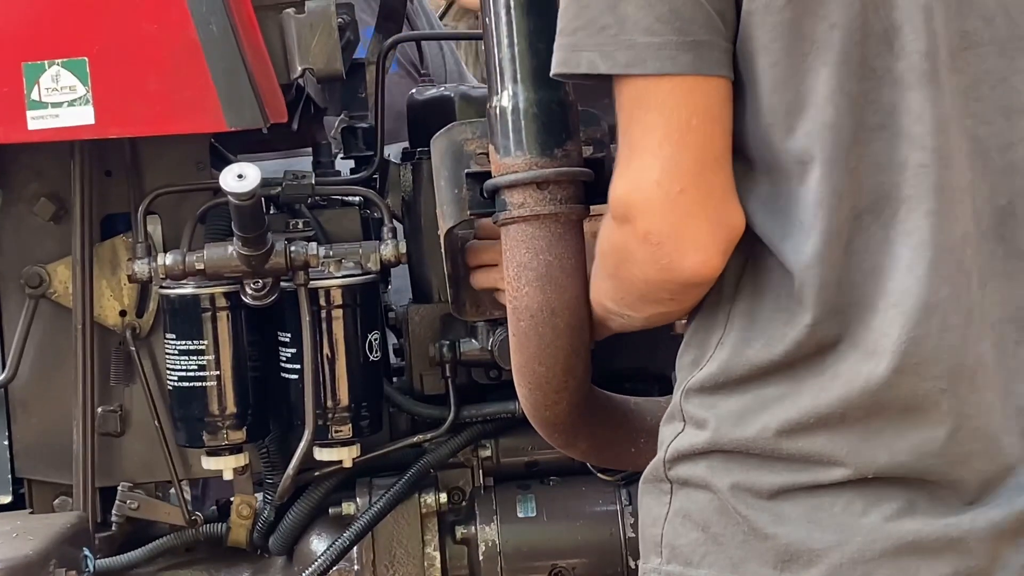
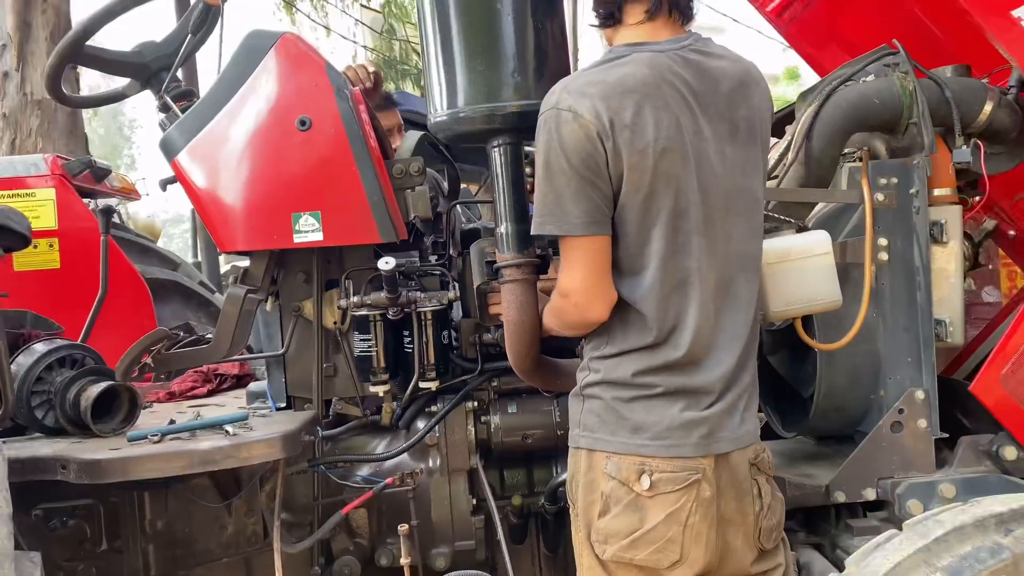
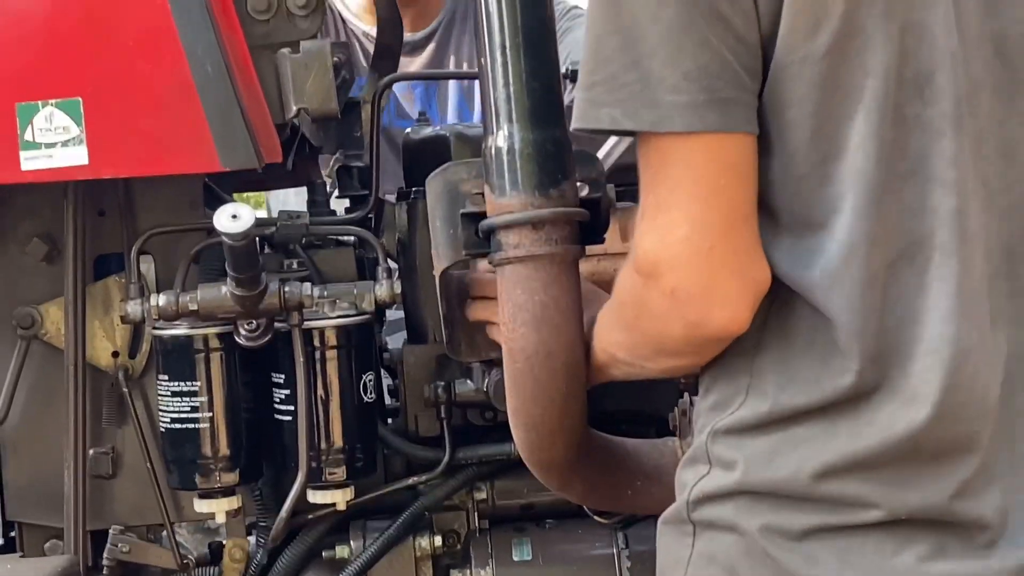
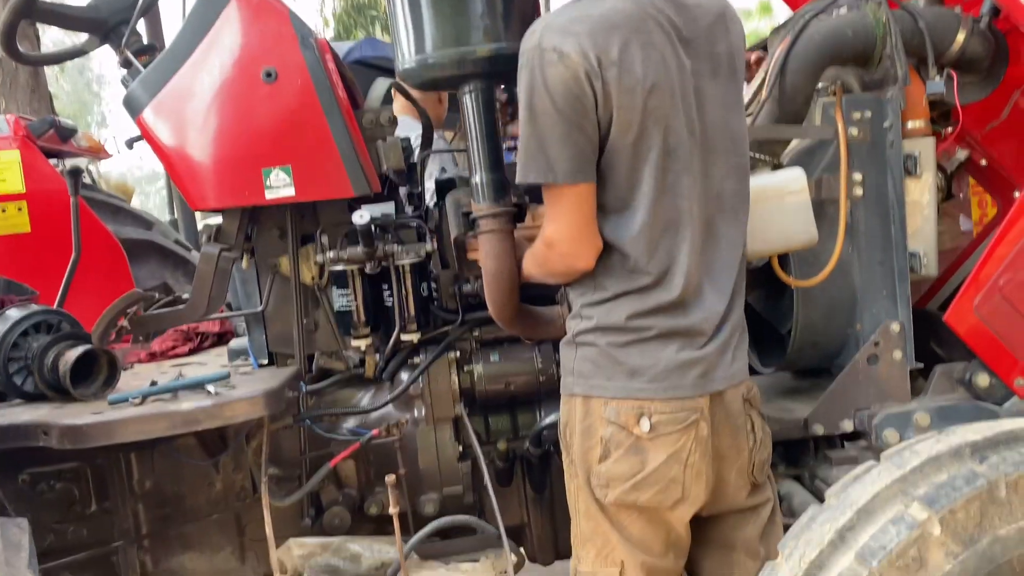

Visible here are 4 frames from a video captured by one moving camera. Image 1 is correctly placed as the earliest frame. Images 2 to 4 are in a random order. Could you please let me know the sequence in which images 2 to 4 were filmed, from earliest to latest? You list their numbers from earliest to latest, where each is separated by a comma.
3, 2, 4
